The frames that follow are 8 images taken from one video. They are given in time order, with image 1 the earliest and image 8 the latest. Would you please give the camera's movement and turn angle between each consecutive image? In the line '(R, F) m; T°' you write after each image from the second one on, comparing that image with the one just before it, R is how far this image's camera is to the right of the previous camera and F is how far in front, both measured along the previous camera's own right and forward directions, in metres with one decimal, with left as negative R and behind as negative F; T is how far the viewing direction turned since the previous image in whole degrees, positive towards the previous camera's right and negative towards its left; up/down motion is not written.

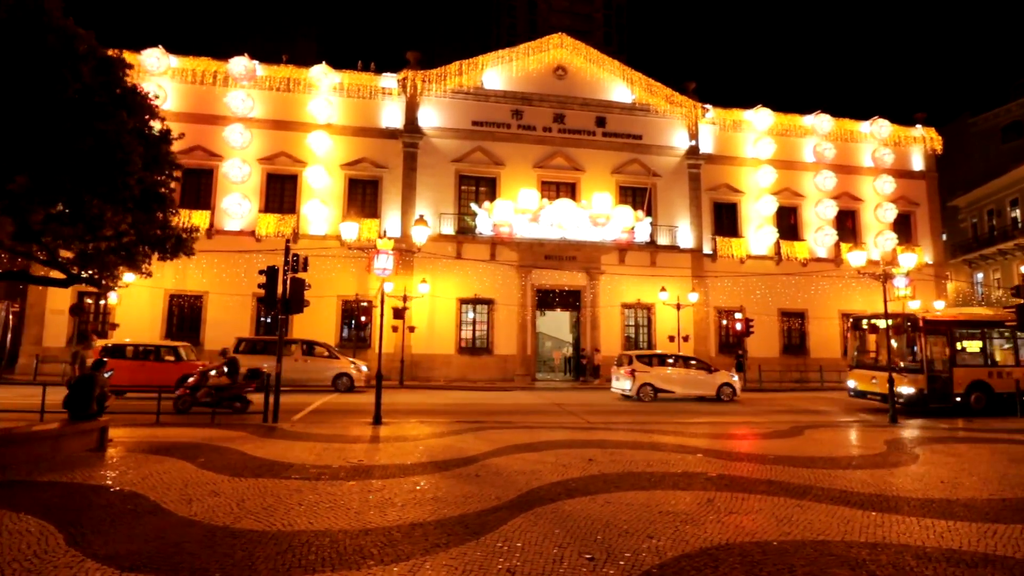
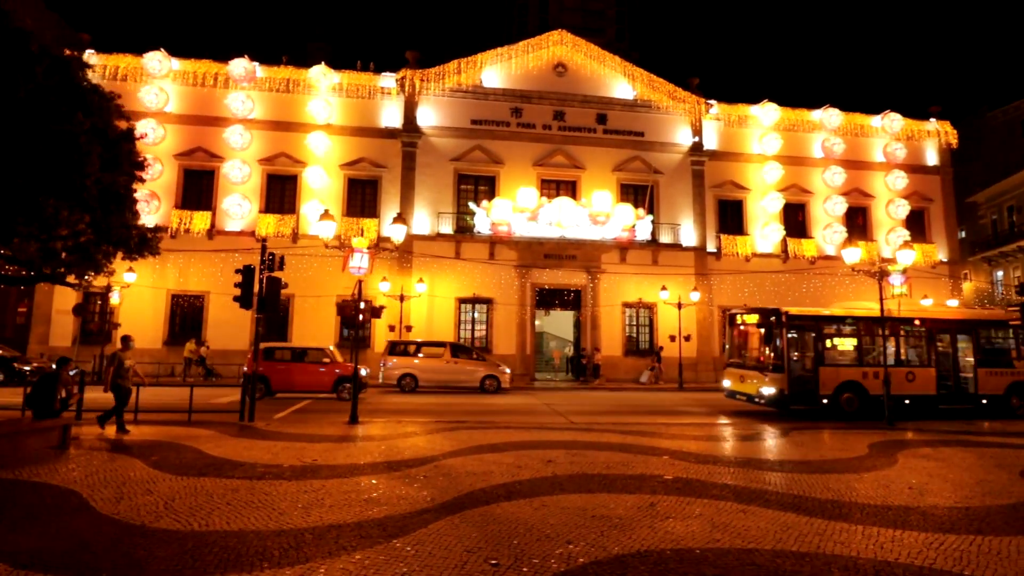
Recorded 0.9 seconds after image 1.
(+0.9, +0.2) m; -2°
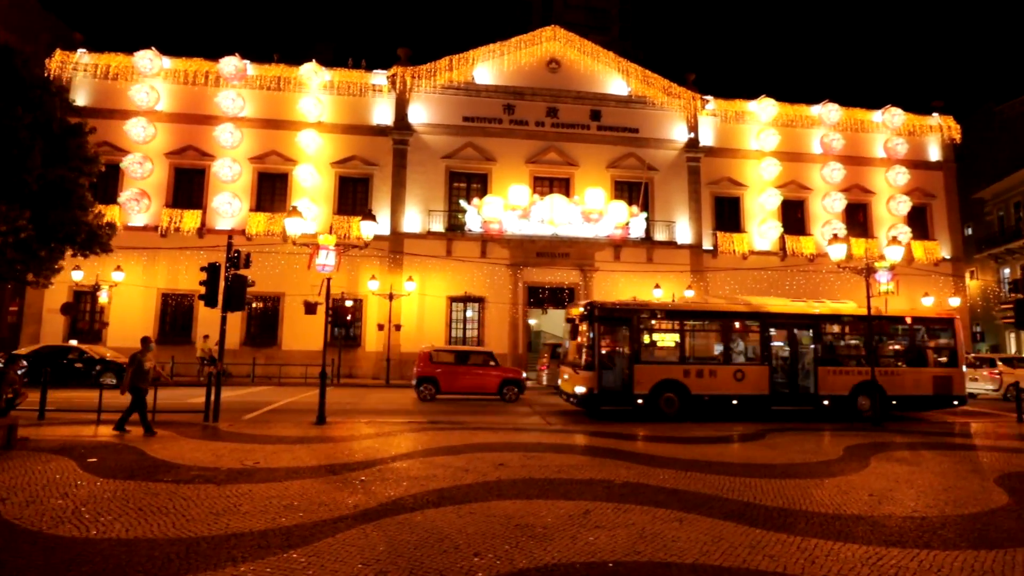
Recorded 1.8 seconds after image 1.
(+0.8, +0.3) m; -1°
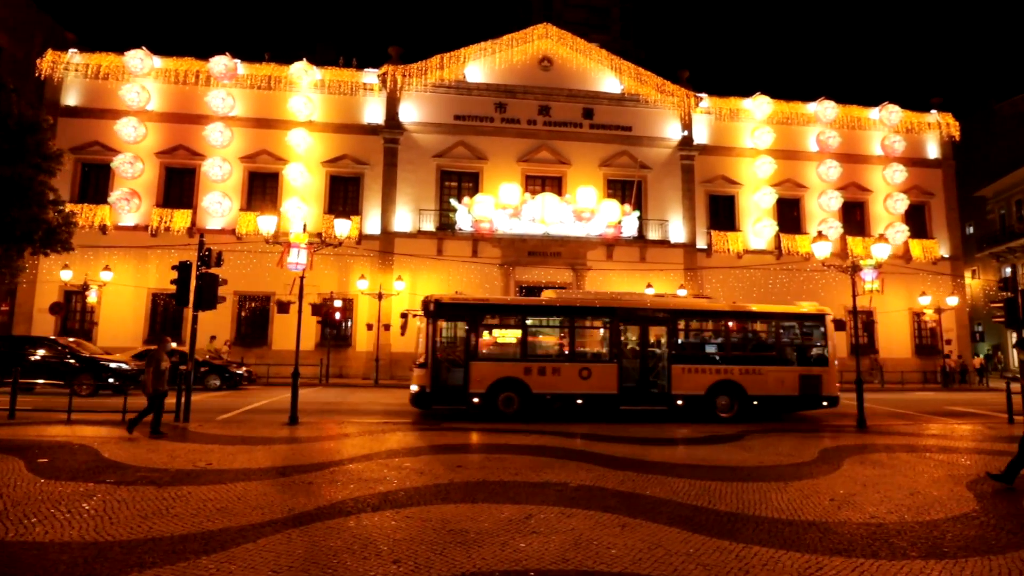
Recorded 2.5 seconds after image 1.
(+0.6, +0.2) m; -1°
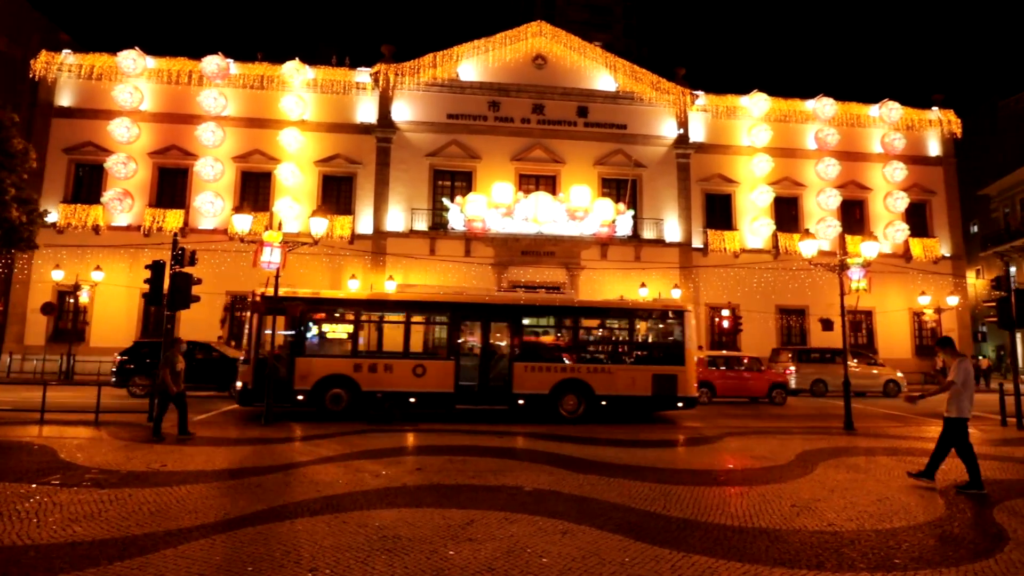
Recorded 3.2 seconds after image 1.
(+0.6, +0.2) m; -1°
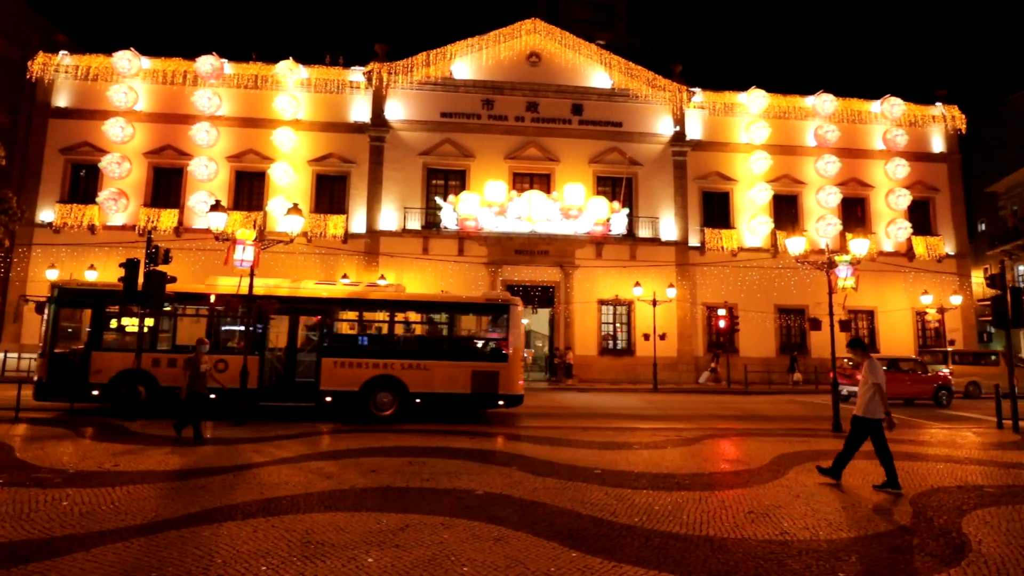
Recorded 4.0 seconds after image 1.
(+0.7, +0.2) m; -1°
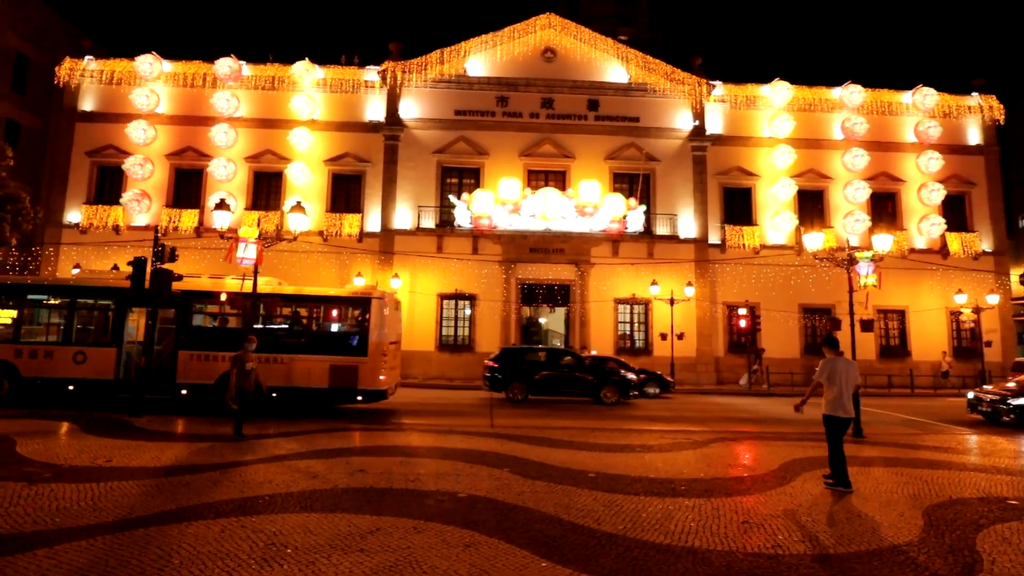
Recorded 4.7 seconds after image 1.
(+0.5, +0.3) m; -3°
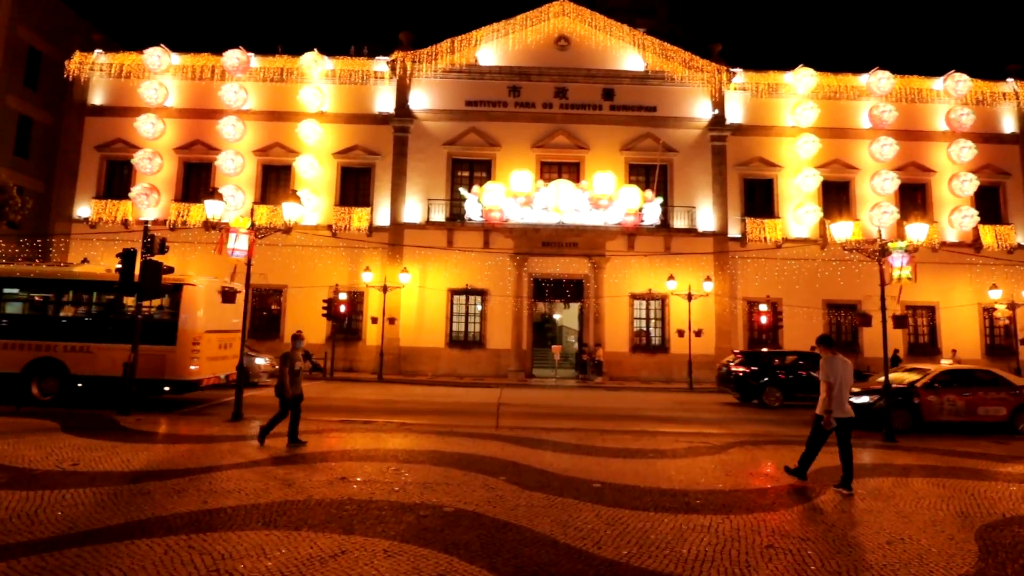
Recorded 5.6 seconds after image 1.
(+0.2, +0.7) m; -2°
